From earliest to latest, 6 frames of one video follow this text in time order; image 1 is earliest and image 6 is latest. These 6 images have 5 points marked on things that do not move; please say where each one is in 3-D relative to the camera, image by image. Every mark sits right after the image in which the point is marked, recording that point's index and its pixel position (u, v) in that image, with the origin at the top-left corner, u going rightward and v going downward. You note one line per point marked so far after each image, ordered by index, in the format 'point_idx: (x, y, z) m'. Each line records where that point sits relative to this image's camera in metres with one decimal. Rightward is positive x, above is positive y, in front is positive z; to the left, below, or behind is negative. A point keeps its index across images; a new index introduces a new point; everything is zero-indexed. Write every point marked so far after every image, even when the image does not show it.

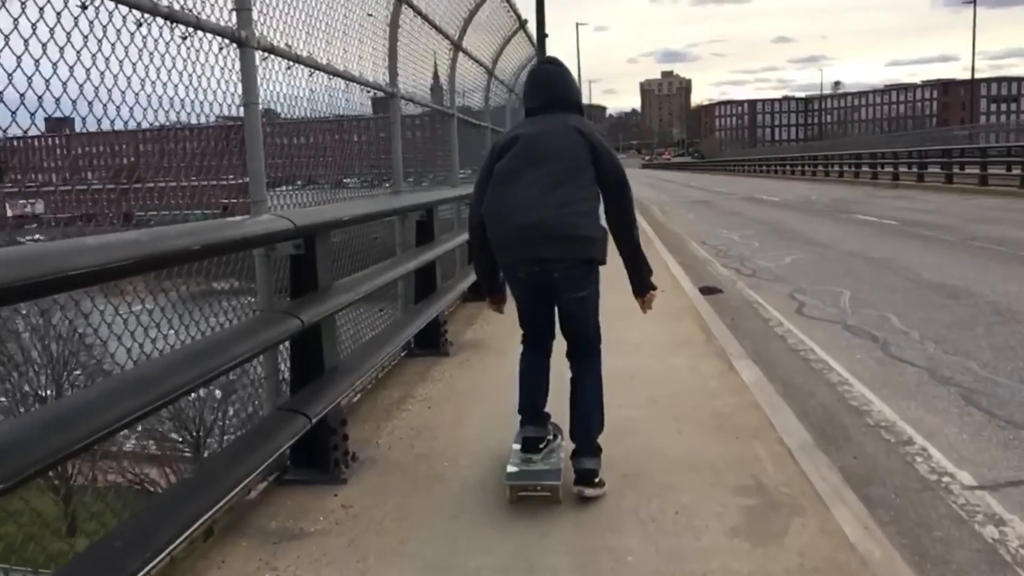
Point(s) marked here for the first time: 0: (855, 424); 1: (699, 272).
0: (+1.9, -0.7, +5.2) m
1: (+2.4, +0.2, +12.3) m
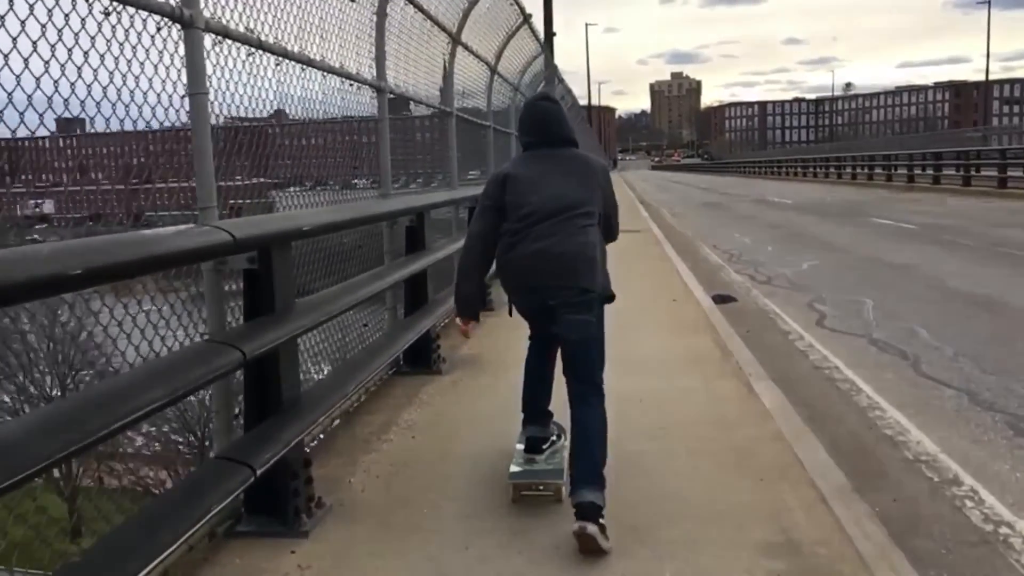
0: (+1.9, -0.8, +4.6) m
1: (+2.5, +0.1, +11.7) m
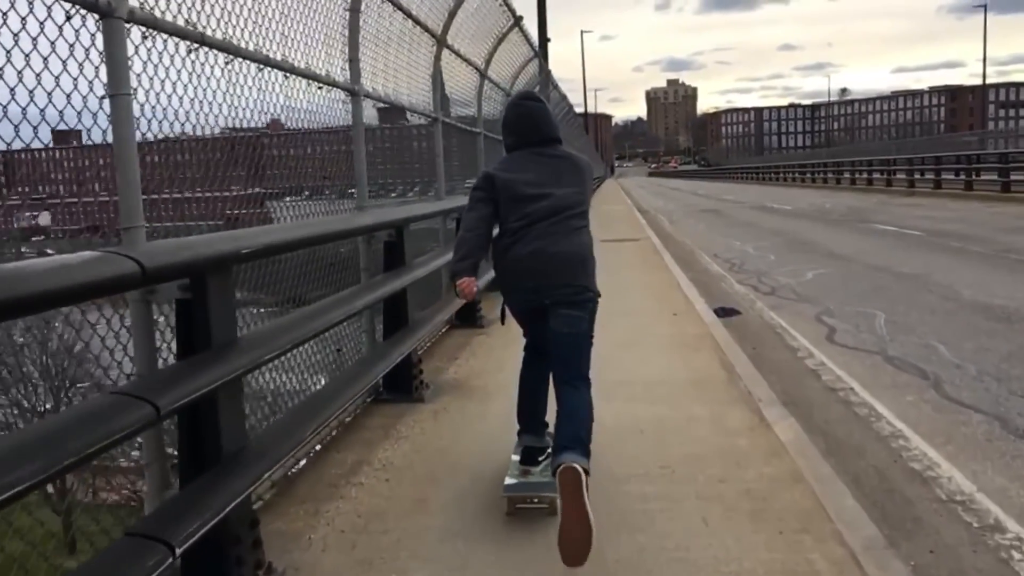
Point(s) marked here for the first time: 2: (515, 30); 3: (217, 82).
0: (+1.8, -0.9, +4.1) m
1: (+2.4, 0.0, +11.2) m
2: (0.0, +3.4, +12.2) m
3: (-1.2, +0.9, +3.9) m
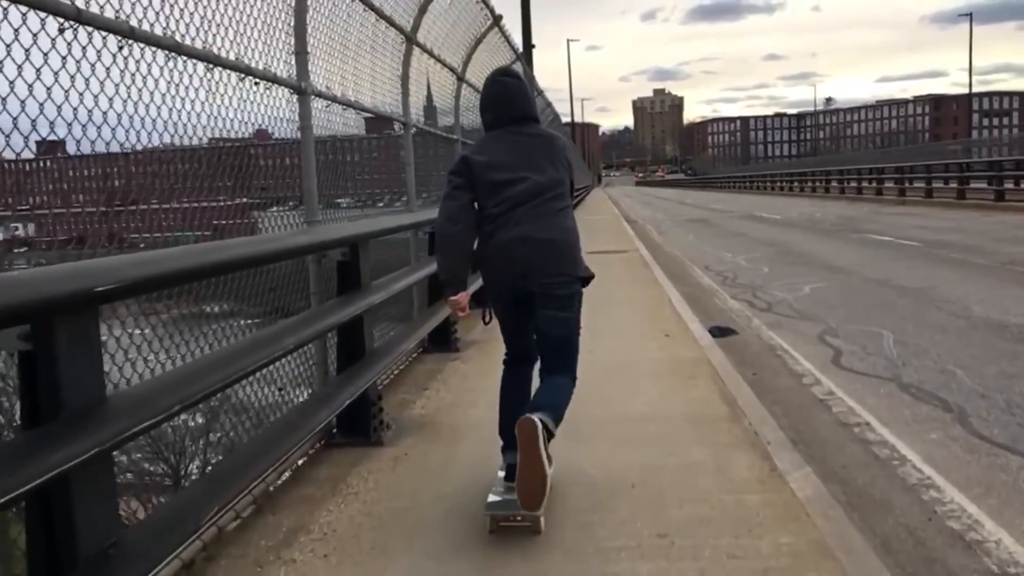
0: (+1.7, -1.0, +3.4) m
1: (+2.2, -0.2, +10.6) m
2: (-0.2, +3.2, +11.5) m
3: (-1.4, +0.7, +3.2) m
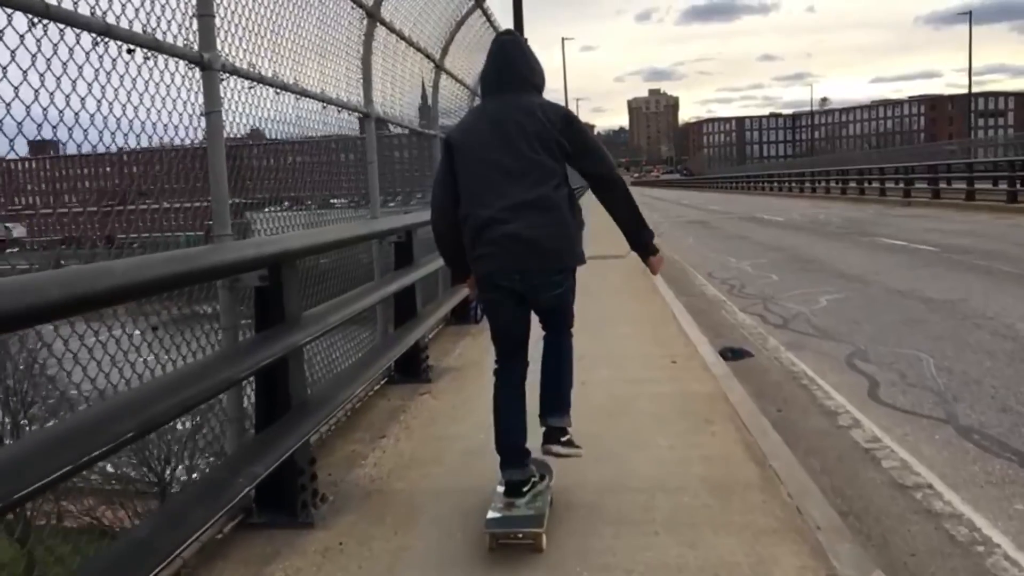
0: (+1.6, -1.2, +2.4) m
1: (+2.0, -0.3, +9.5) m
2: (-0.4, +3.0, +10.4) m
3: (-1.5, +0.6, +2.1) m
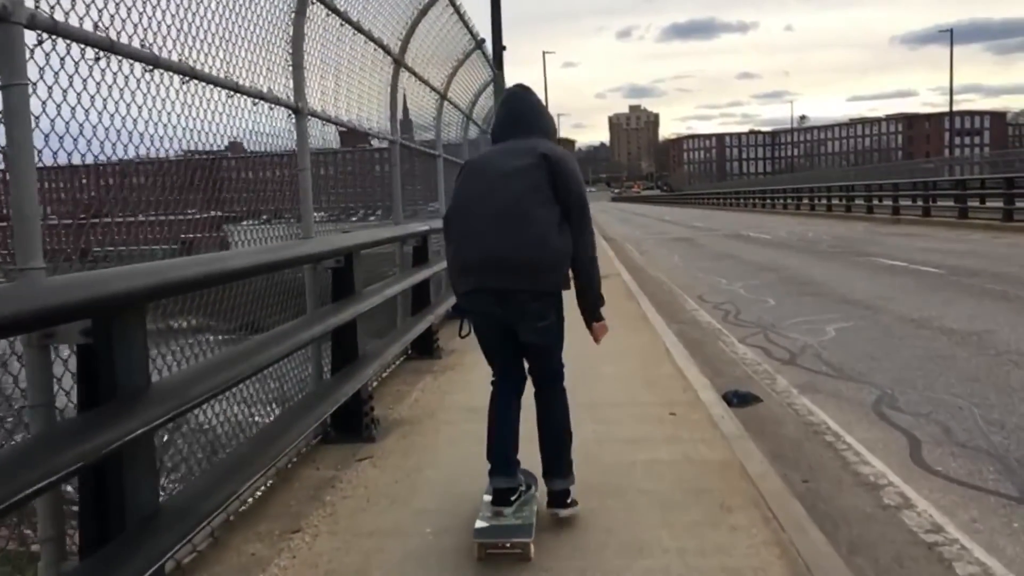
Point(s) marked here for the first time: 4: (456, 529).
0: (+1.4, -1.3, +1.2) m
1: (+1.8, -0.6, +8.3) m
2: (-0.6, +2.8, +9.3) m
3: (-1.6, +0.5, +0.9) m
4: (-0.4, -1.0, +3.7) m
